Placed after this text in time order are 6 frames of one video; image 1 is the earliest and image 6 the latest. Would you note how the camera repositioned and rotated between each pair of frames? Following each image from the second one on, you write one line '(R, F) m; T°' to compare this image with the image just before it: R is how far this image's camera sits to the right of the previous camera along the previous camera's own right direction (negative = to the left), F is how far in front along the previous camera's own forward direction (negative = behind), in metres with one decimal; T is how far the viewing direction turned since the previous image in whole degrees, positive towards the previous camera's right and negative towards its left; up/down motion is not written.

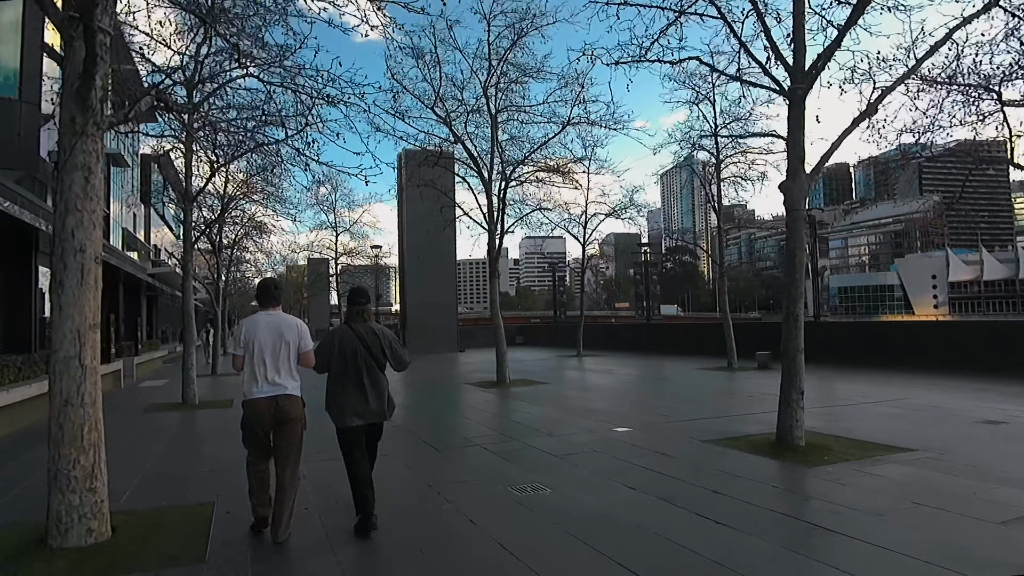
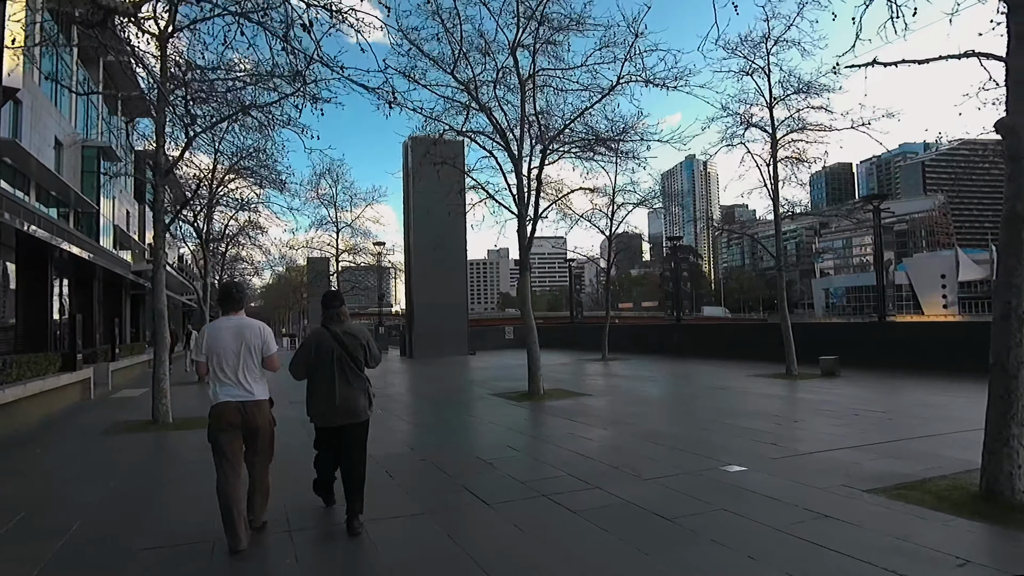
(-0.6, +2.0) m; 0°
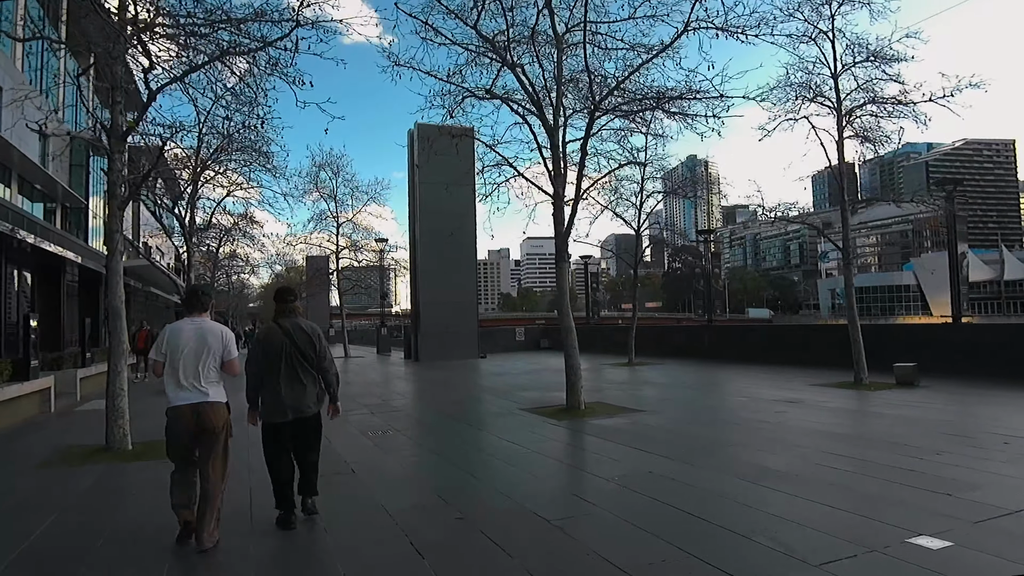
(-0.5, +1.8) m; 0°
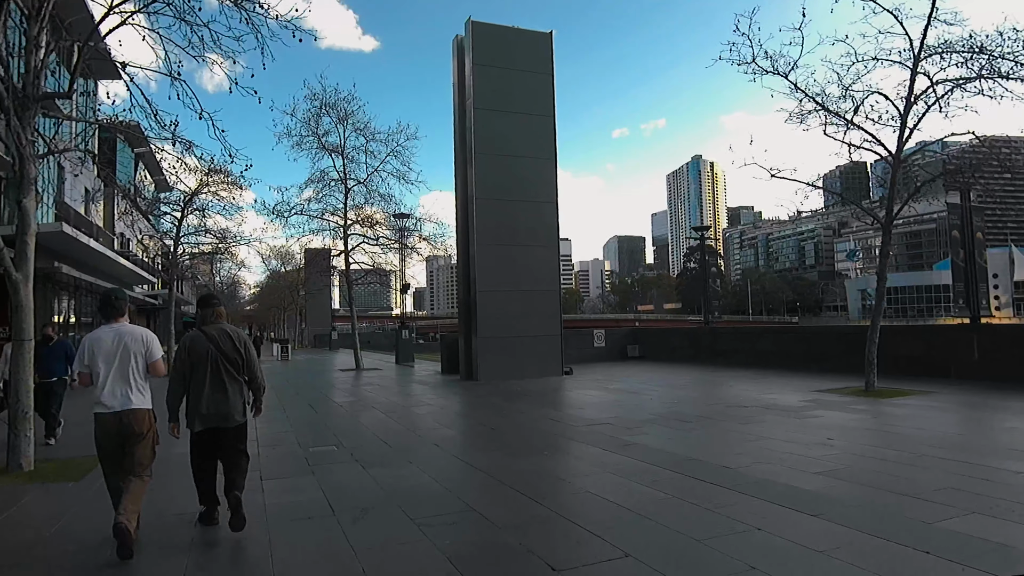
(+0.6, +0.9) m; -1°
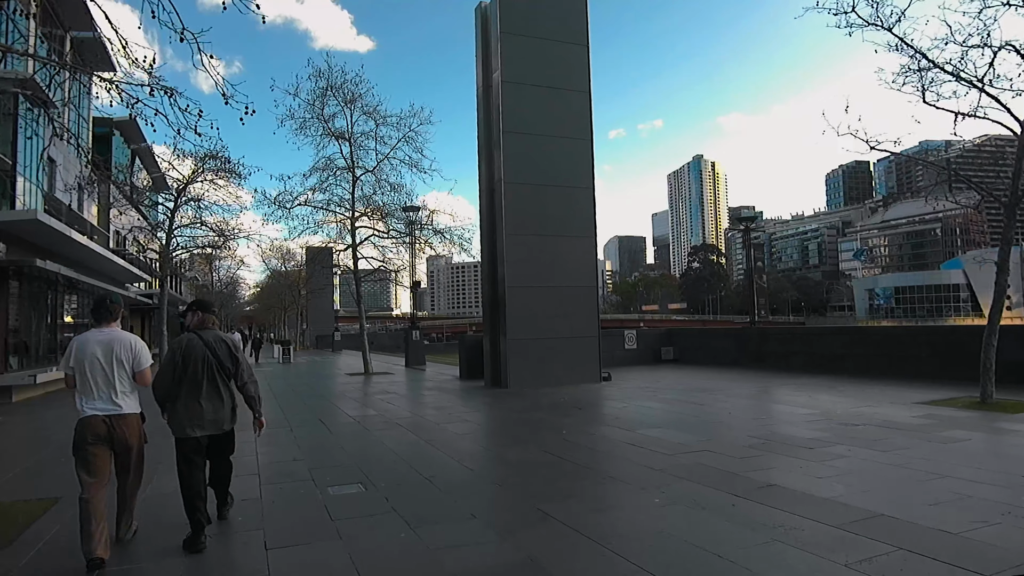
(-0.7, +1.7) m; 0°
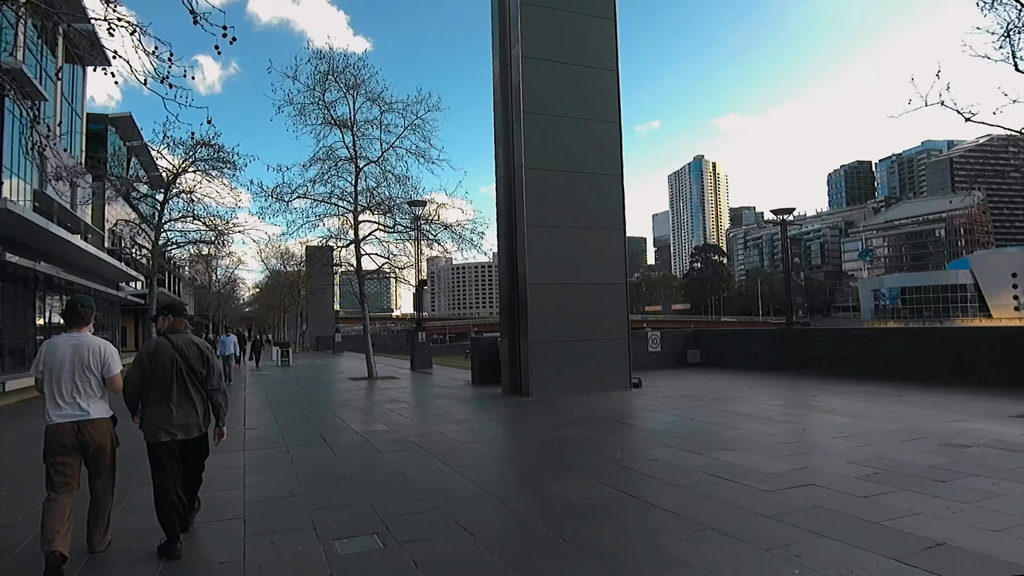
(-0.4, +1.3) m; 0°
